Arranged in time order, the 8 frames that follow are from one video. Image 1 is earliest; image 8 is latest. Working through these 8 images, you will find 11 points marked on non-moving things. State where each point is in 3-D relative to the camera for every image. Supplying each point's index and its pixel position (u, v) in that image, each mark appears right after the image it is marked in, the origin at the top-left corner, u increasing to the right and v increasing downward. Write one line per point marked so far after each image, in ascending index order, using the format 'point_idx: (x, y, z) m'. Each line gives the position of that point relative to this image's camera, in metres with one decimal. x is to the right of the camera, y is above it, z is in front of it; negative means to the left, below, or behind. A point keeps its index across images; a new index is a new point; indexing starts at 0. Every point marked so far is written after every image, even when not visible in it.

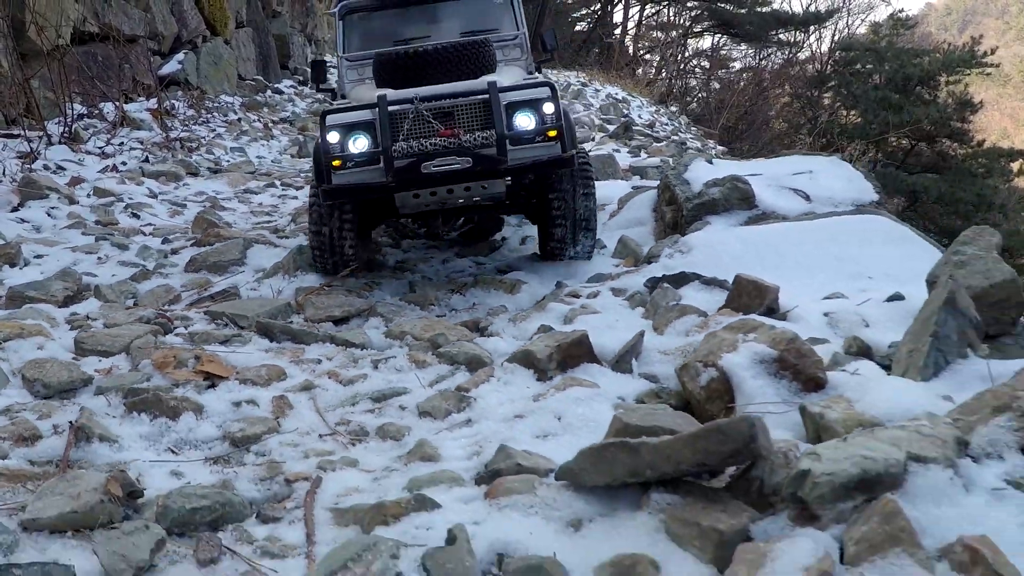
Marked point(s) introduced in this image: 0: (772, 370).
0: (+0.6, -0.2, +2.6) m
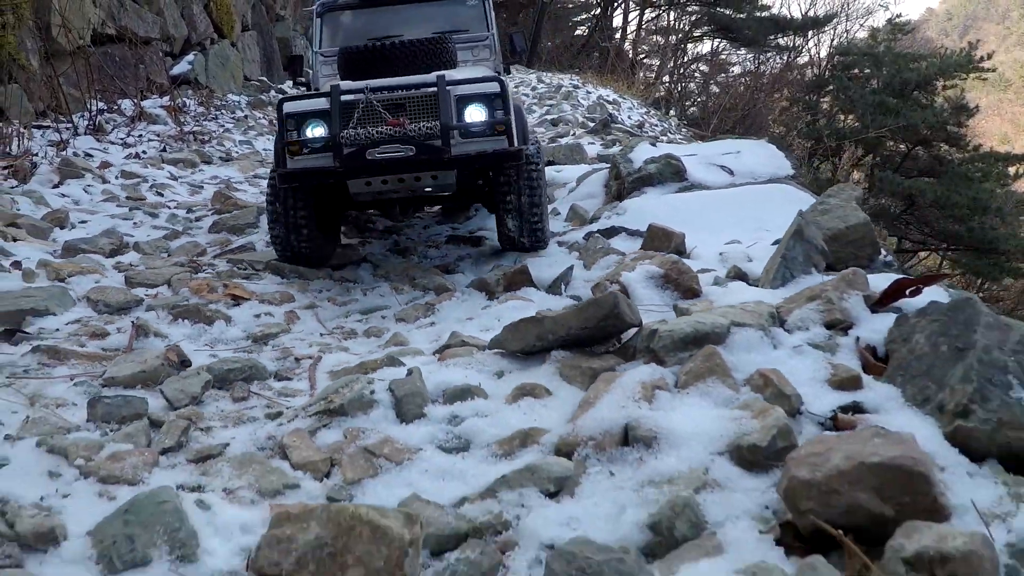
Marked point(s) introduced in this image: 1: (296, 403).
0: (+0.4, 0.0, +3.4) m
1: (-0.5, -0.3, +2.7) m
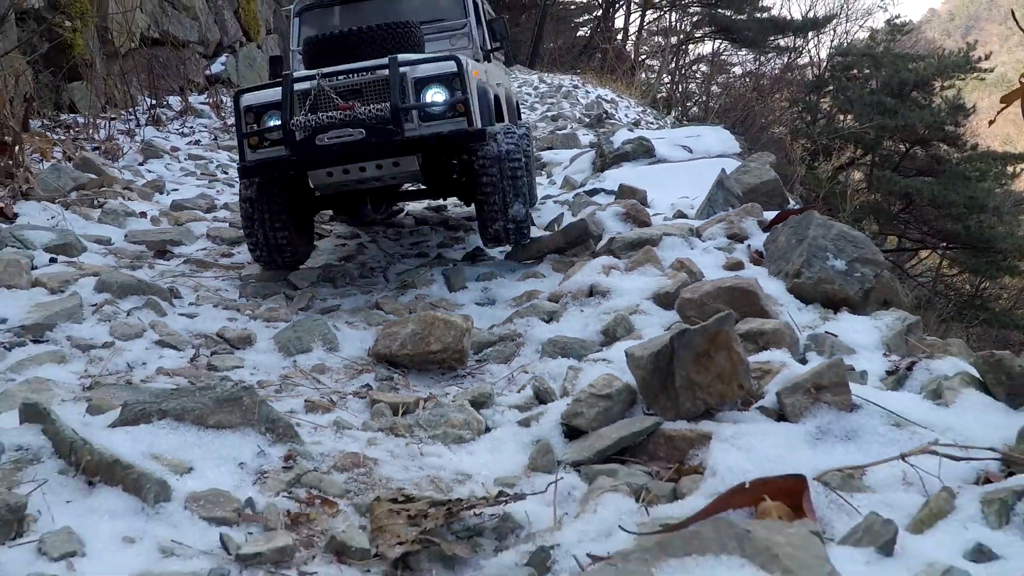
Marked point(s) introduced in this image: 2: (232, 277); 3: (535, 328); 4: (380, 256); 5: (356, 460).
0: (+0.5, +0.3, +4.7) m
1: (-0.5, 0.0, +4.0) m
2: (-1.1, +0.1, +4.3) m
3: (+0.1, -0.1, +3.4) m
4: (-0.5, +0.1, +4.8) m
5: (-0.3, -0.4, +2.5) m
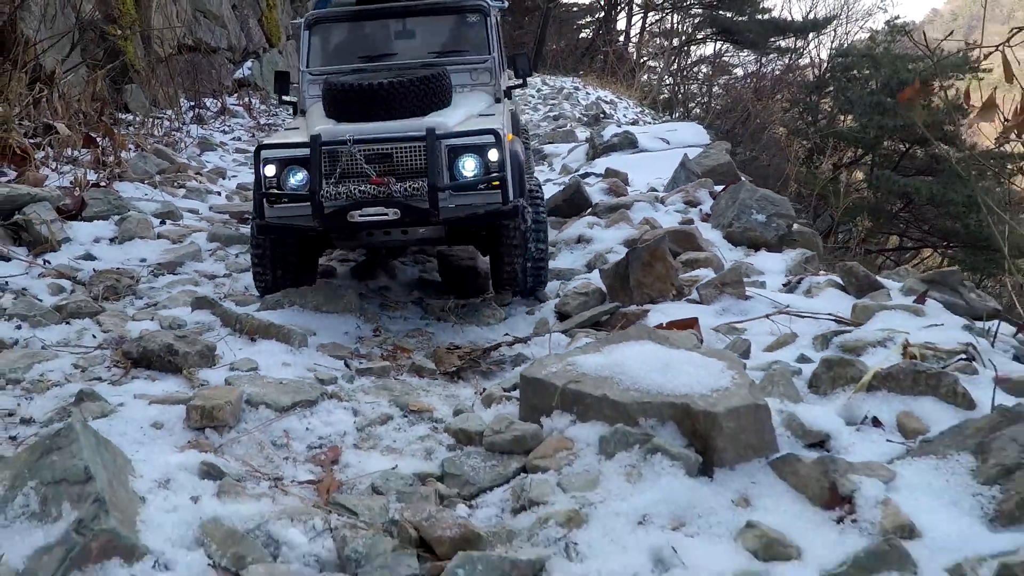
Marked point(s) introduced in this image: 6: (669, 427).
0: (+0.5, +0.5, +6.0) m
1: (-0.4, +0.2, +5.3) m
2: (-1.0, +0.3, +5.6) m
3: (+0.1, +0.1, +4.6) m
4: (-0.5, +0.4, +6.0) m
5: (-0.3, -0.2, +3.8) m
6: (+0.3, -0.3, +2.5) m
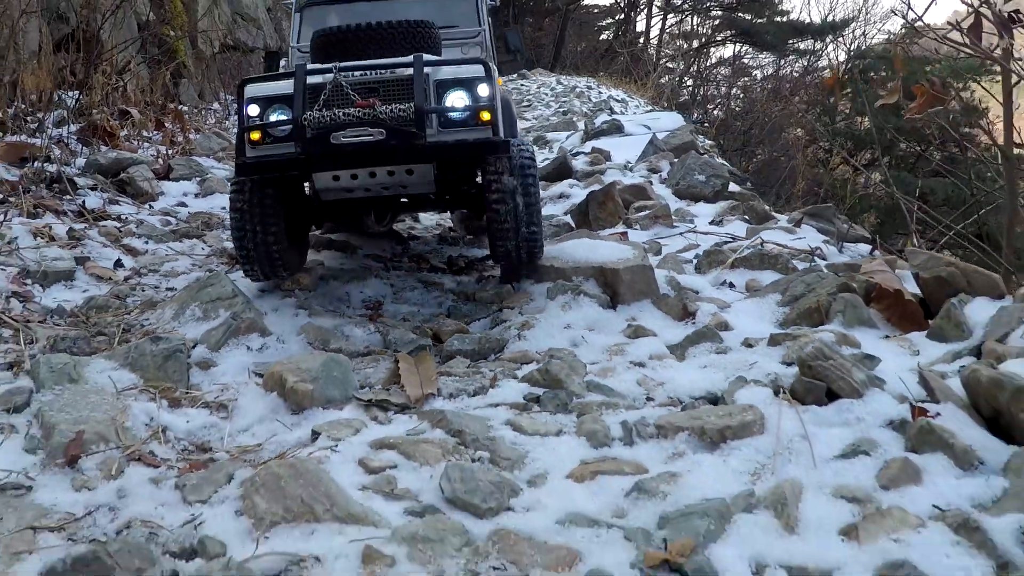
0: (+0.5, +0.8, +7.4) m
1: (-0.4, +0.5, +6.6) m
2: (-1.0, +0.6, +7.0) m
3: (+0.1, +0.4, +6.0) m
4: (-0.5, +0.7, +7.4) m
5: (-0.4, +0.2, +5.1) m
6: (+0.3, 0.0, +3.9) m
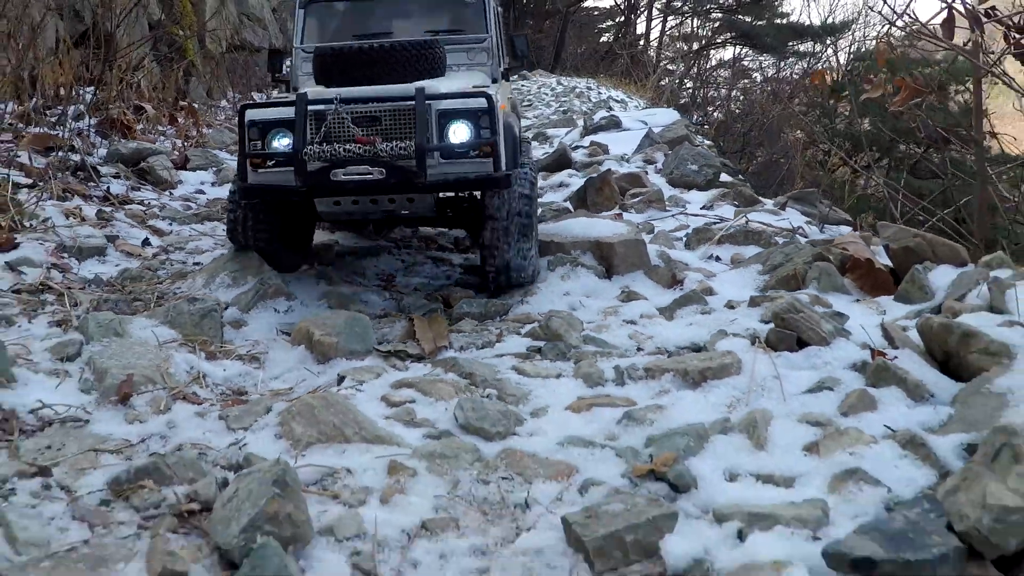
0: (+0.5, +0.9, +7.7) m
1: (-0.4, +0.6, +7.0) m
2: (-1.0, +0.7, +7.3) m
3: (+0.1, +0.5, +6.3) m
4: (-0.5, +0.8, +7.7) m
5: (-0.3, +0.3, +5.4) m
6: (+0.3, +0.1, +4.2) m
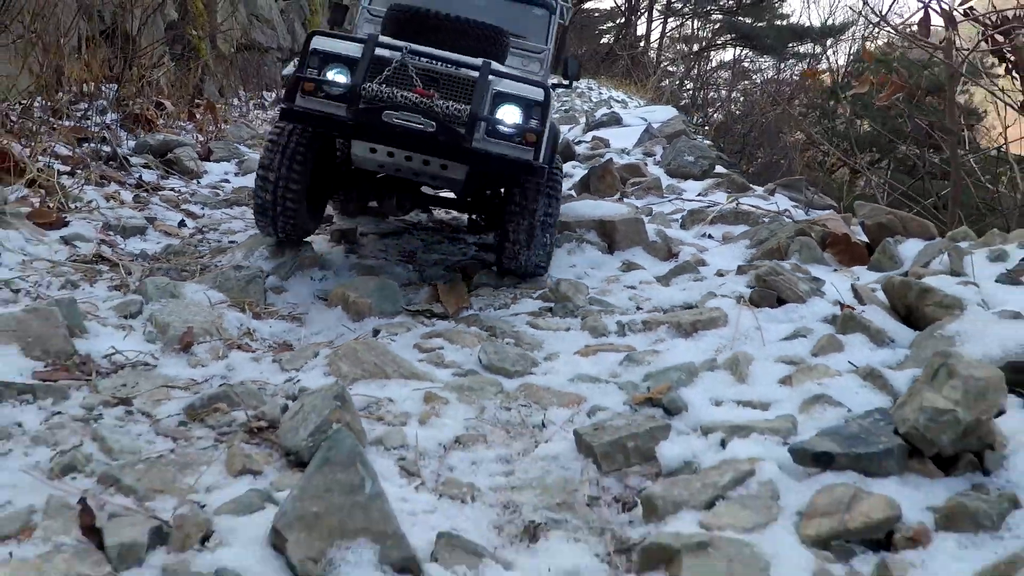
0: (+0.5, +1.0, +8.1) m
1: (-0.4, +0.7, +7.3) m
2: (-1.0, +0.8, +7.7) m
3: (+0.1, +0.6, +6.7) m
4: (-0.5, +0.9, +8.1) m
5: (-0.3, +0.3, +5.8) m
6: (+0.3, +0.2, +4.6) m
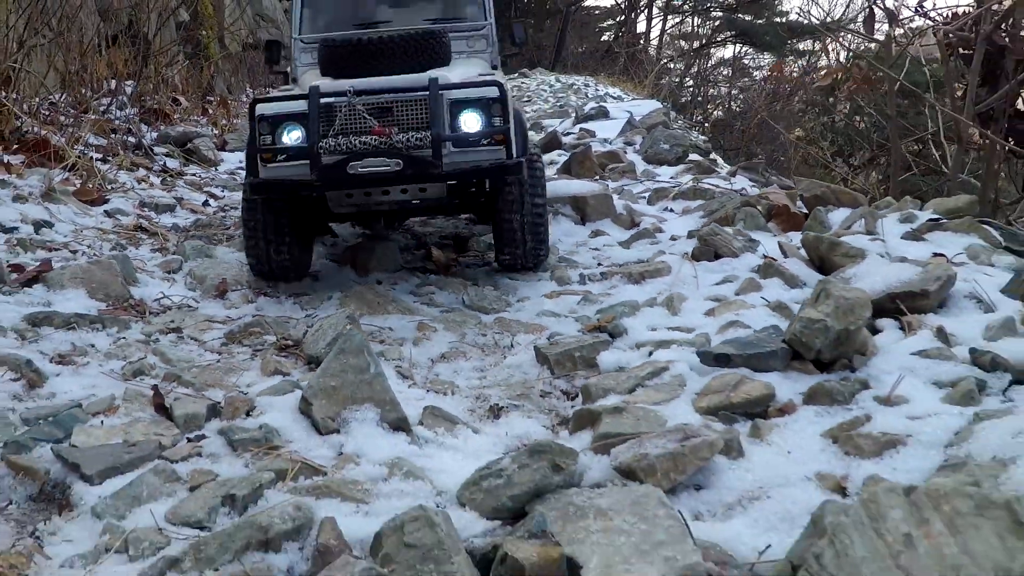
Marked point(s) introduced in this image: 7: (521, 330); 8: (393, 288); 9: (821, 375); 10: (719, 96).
0: (+0.5, +1.1, +8.7) m
1: (-0.5, +0.9, +8.0) m
2: (-1.0, +0.9, +8.3) m
3: (+0.1, +0.8, +7.3) m
4: (-0.5, +1.0, +8.7) m
5: (-0.4, +0.5, +6.5) m
6: (+0.3, +0.4, +5.2) m
7: (0.0, -0.1, +3.4) m
8: (-0.4, 0.0, +3.8) m
9: (+0.8, -0.2, +2.8) m
10: (+3.3, +3.1, +18.6) m
